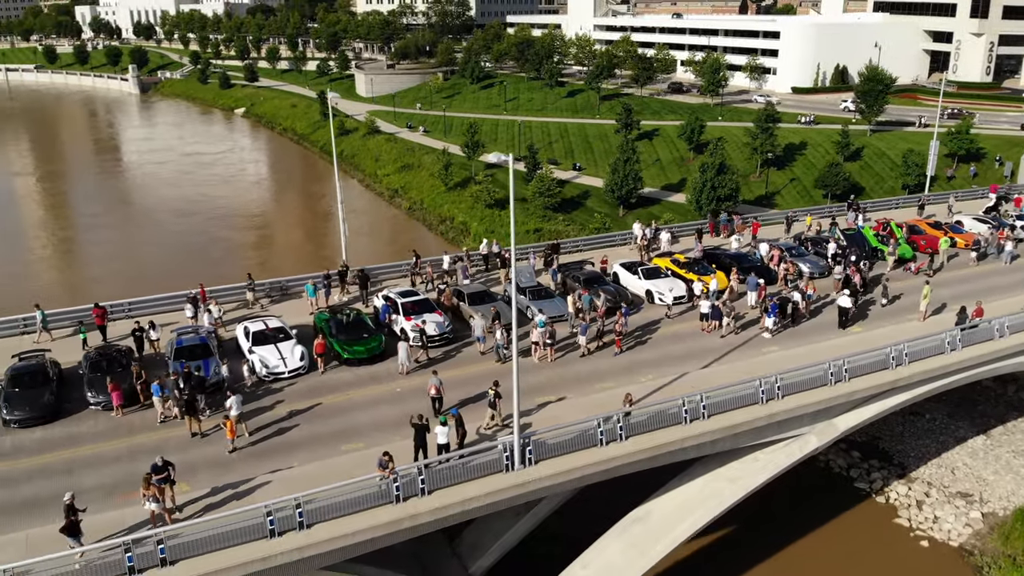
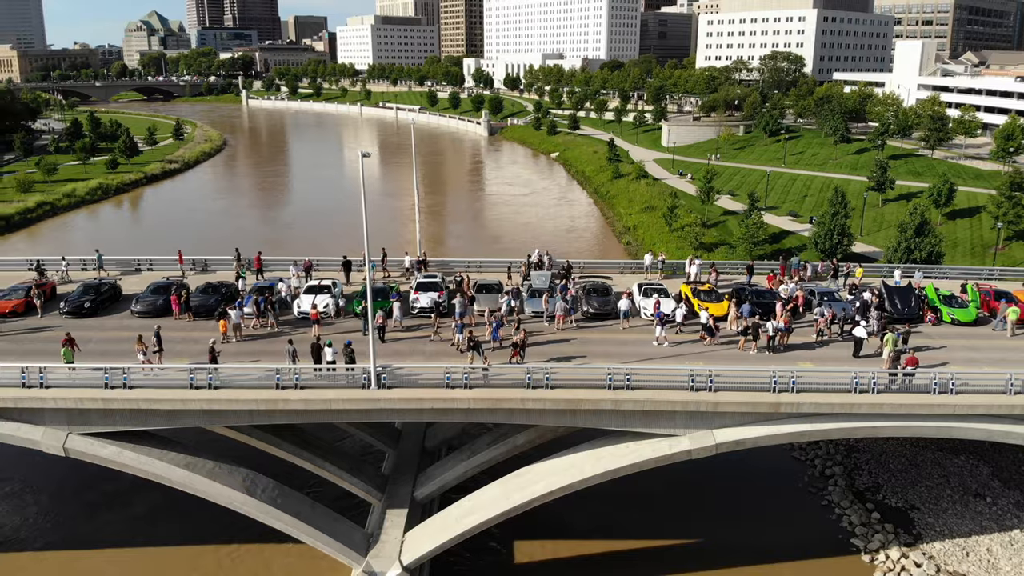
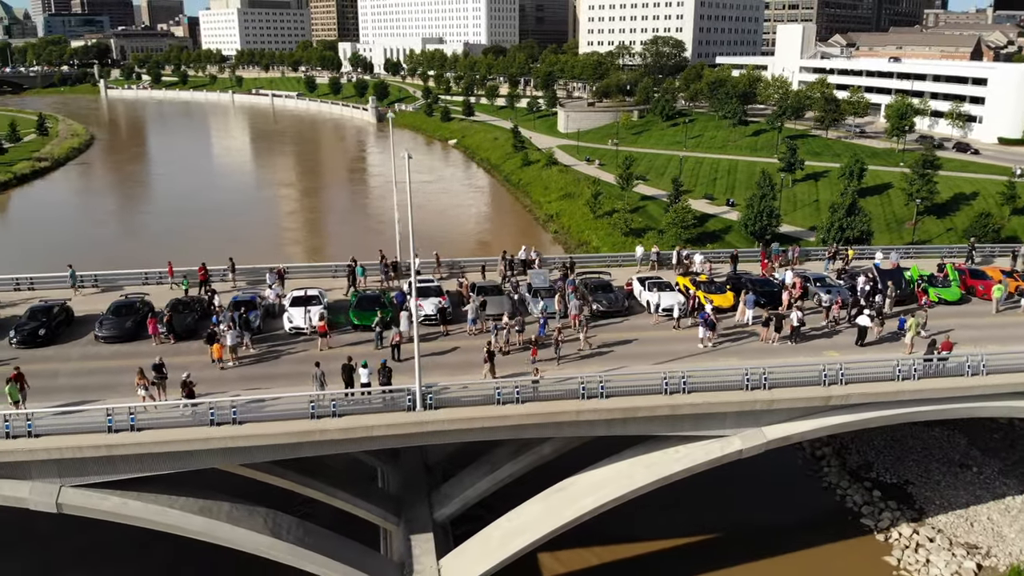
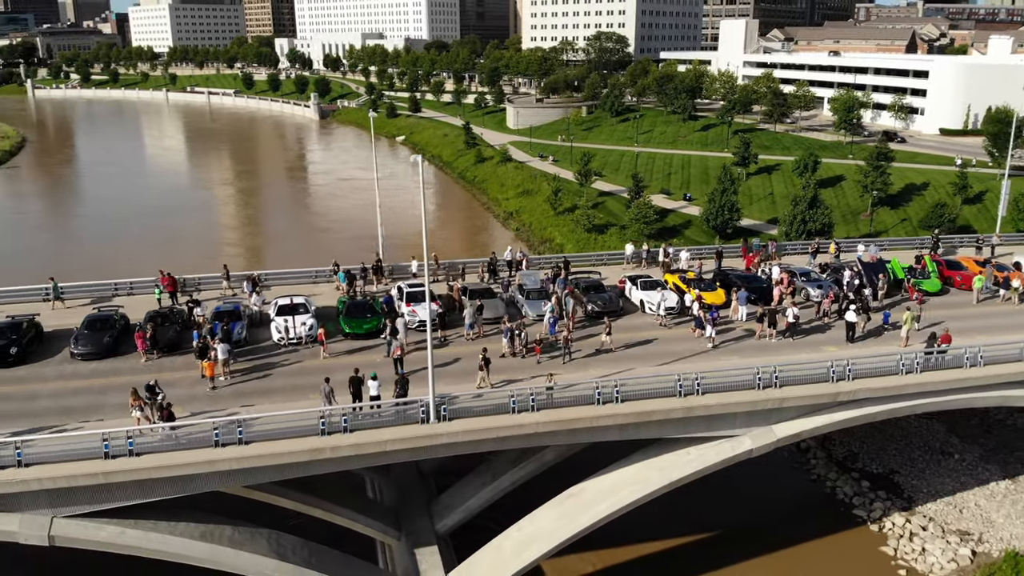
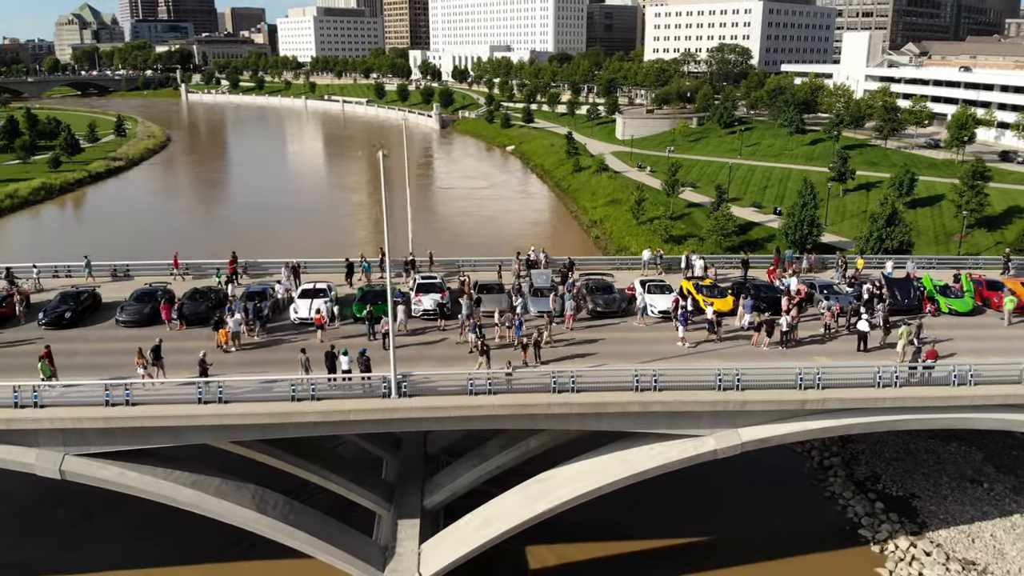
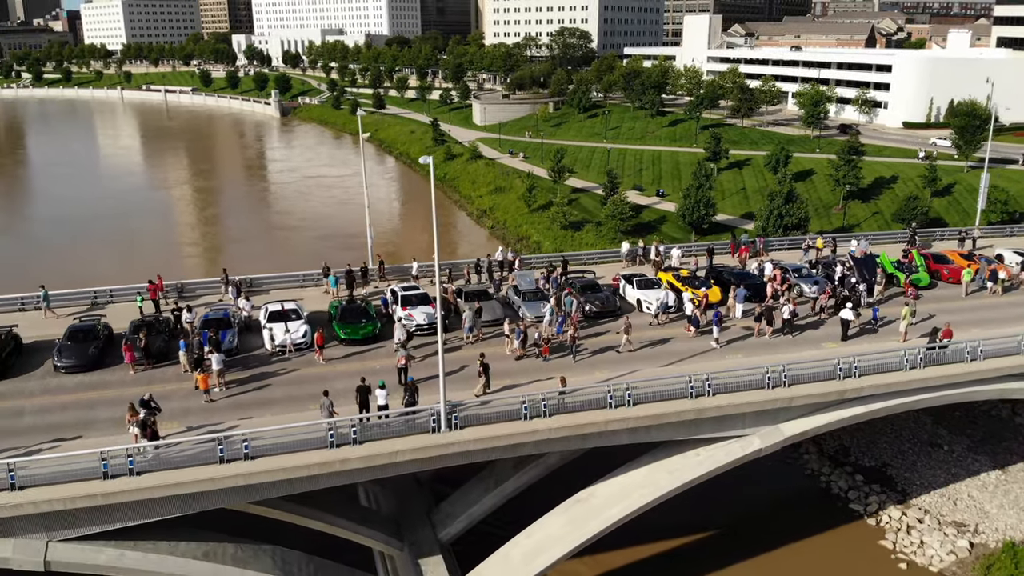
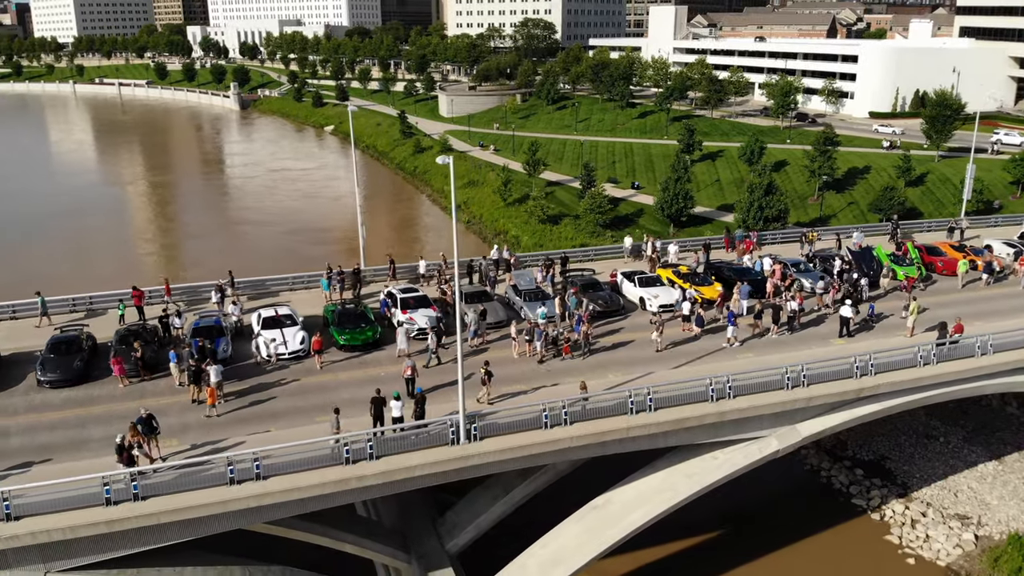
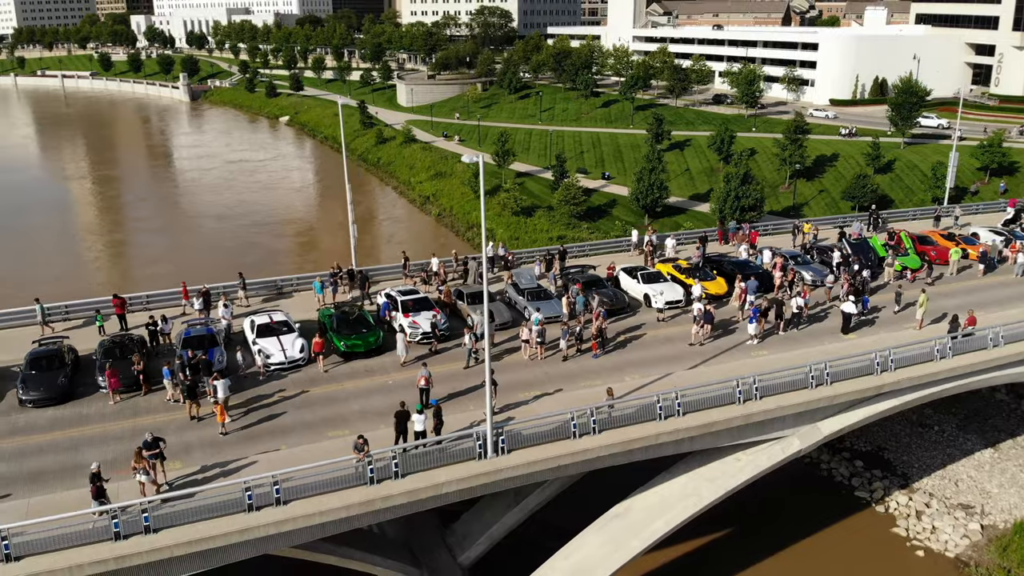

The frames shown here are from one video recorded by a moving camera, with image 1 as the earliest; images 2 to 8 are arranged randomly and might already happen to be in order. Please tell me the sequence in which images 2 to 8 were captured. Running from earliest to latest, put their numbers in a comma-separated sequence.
8, 7, 6, 4, 3, 5, 2
